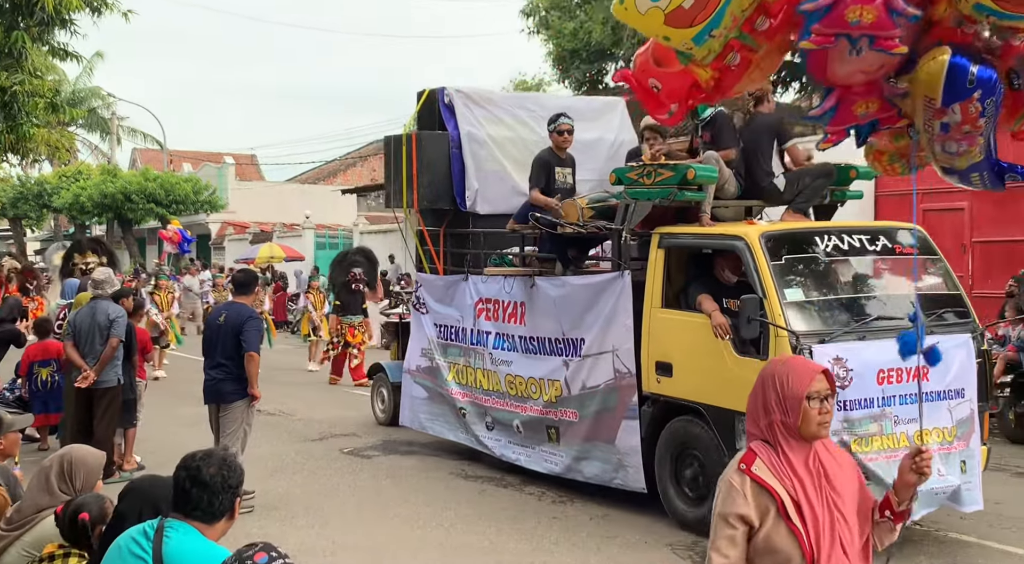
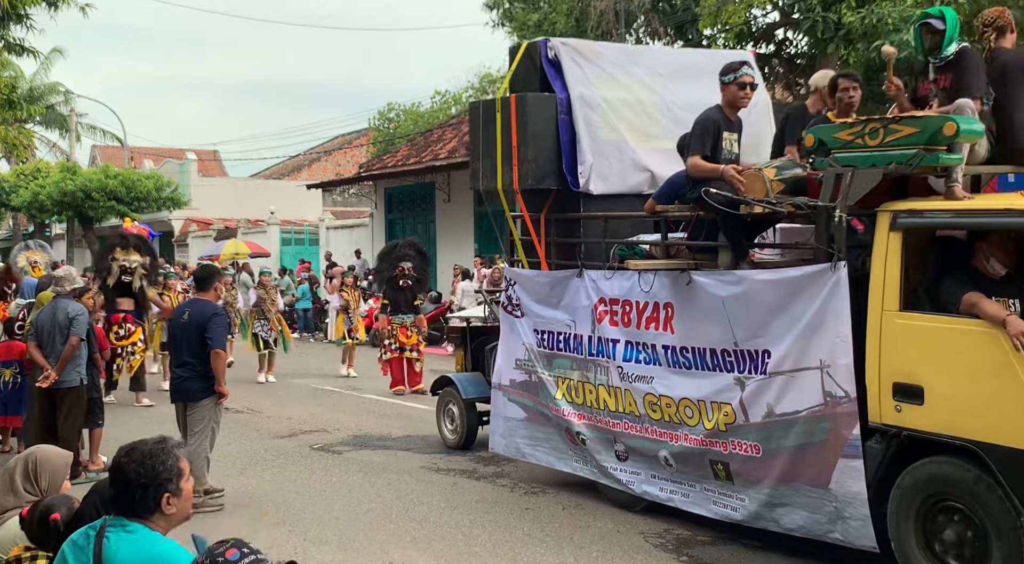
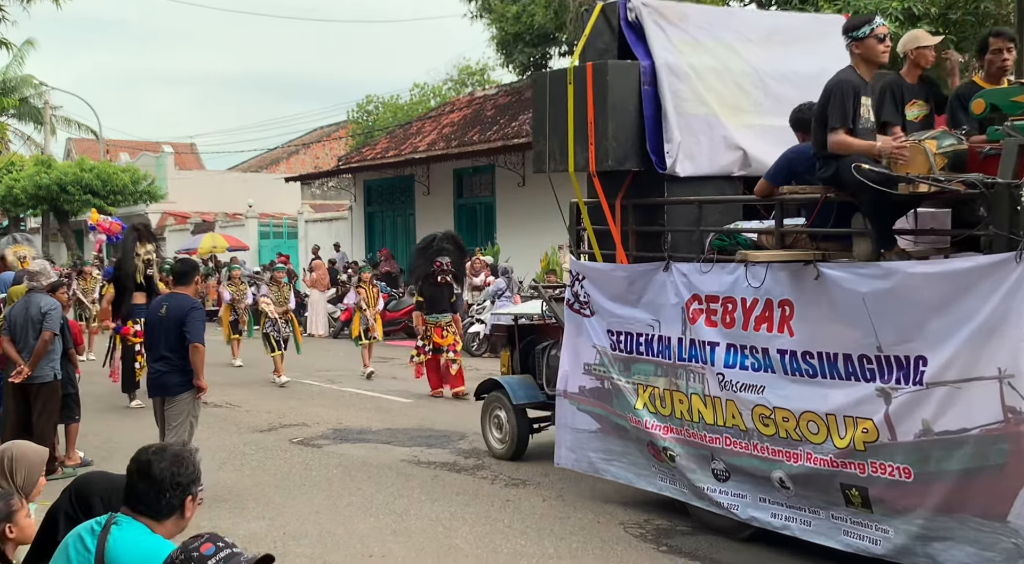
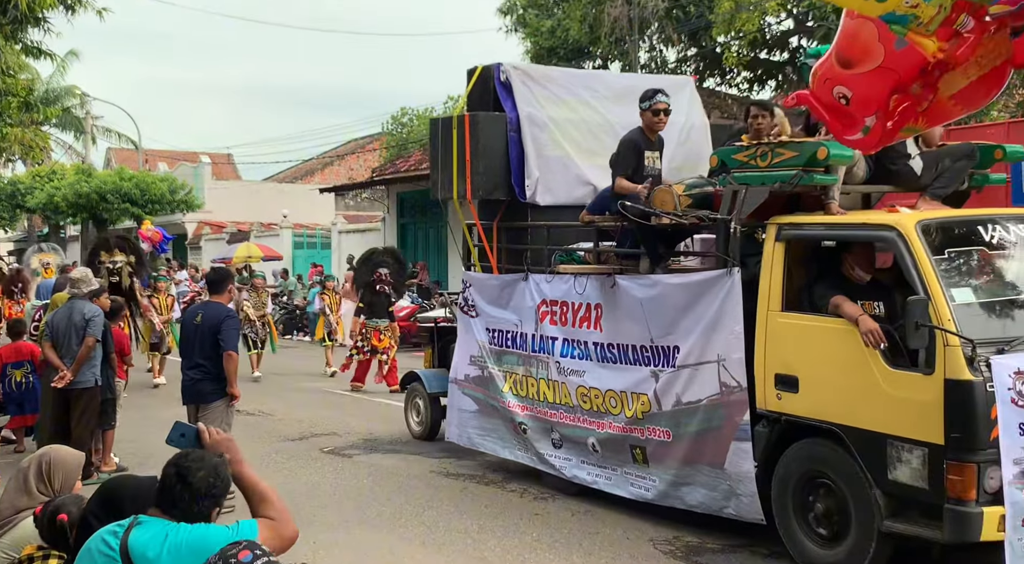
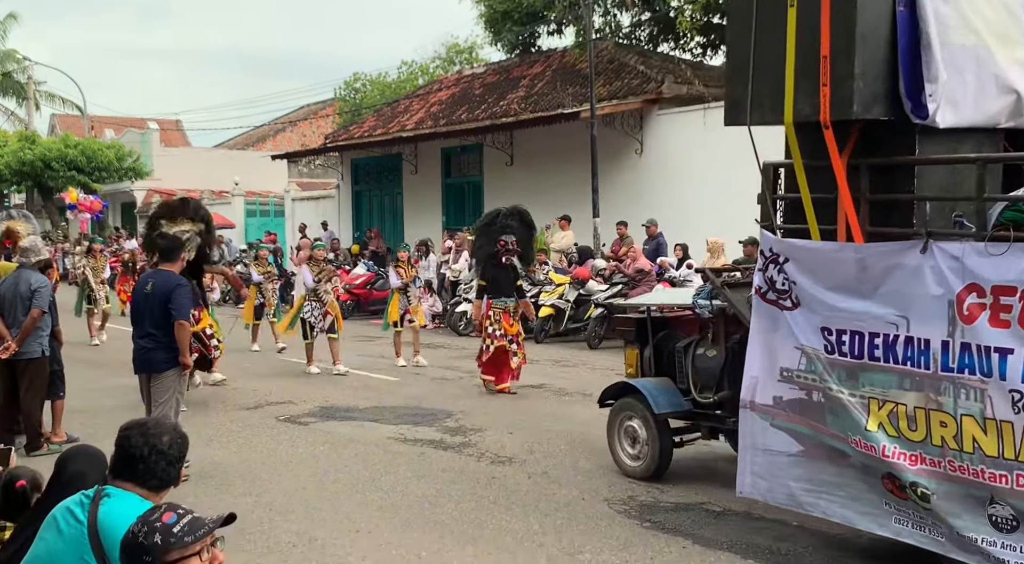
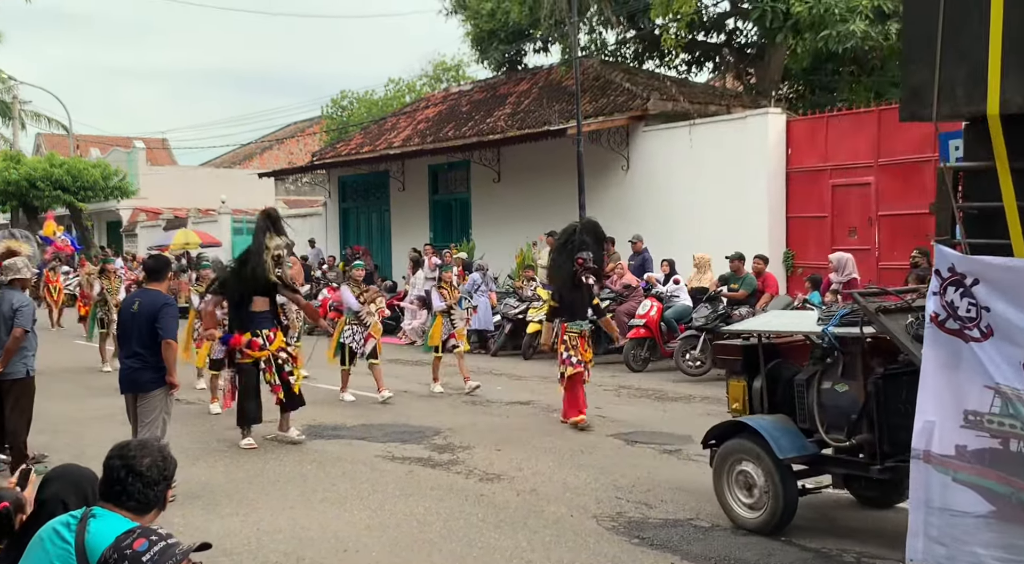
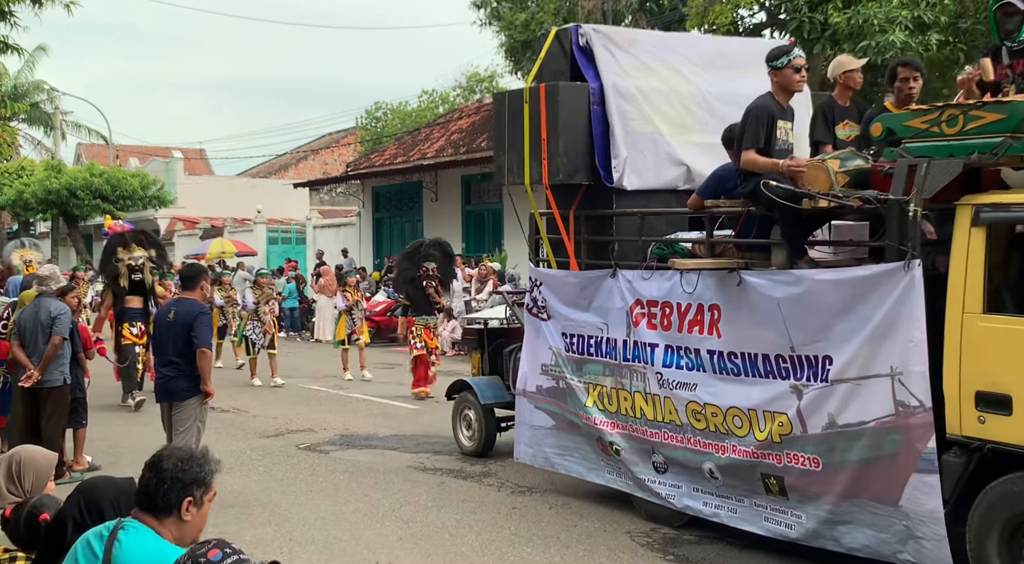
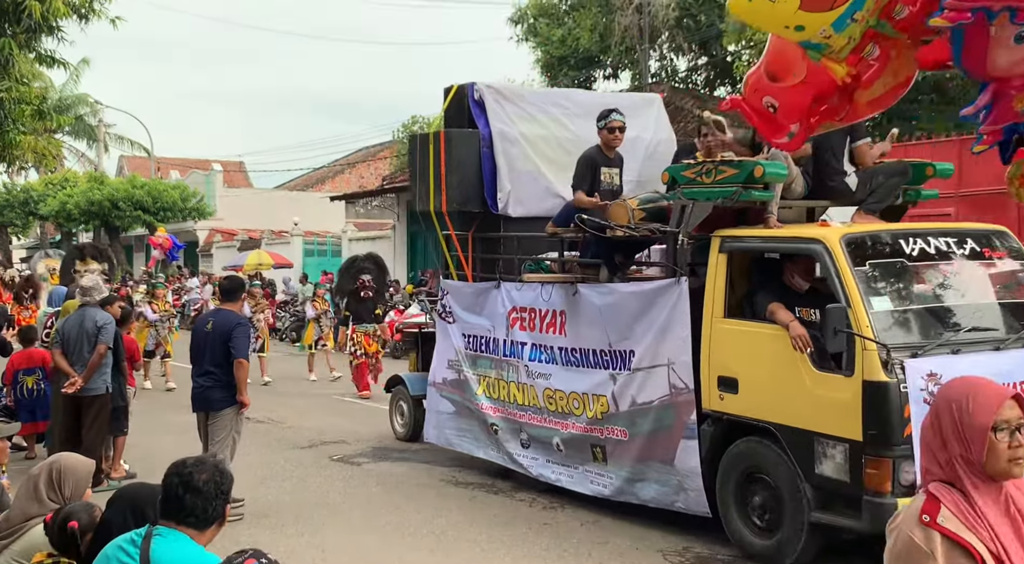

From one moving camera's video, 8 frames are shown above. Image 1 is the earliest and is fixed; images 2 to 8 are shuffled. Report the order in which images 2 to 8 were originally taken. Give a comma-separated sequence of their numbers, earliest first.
8, 4, 2, 7, 3, 5, 6
